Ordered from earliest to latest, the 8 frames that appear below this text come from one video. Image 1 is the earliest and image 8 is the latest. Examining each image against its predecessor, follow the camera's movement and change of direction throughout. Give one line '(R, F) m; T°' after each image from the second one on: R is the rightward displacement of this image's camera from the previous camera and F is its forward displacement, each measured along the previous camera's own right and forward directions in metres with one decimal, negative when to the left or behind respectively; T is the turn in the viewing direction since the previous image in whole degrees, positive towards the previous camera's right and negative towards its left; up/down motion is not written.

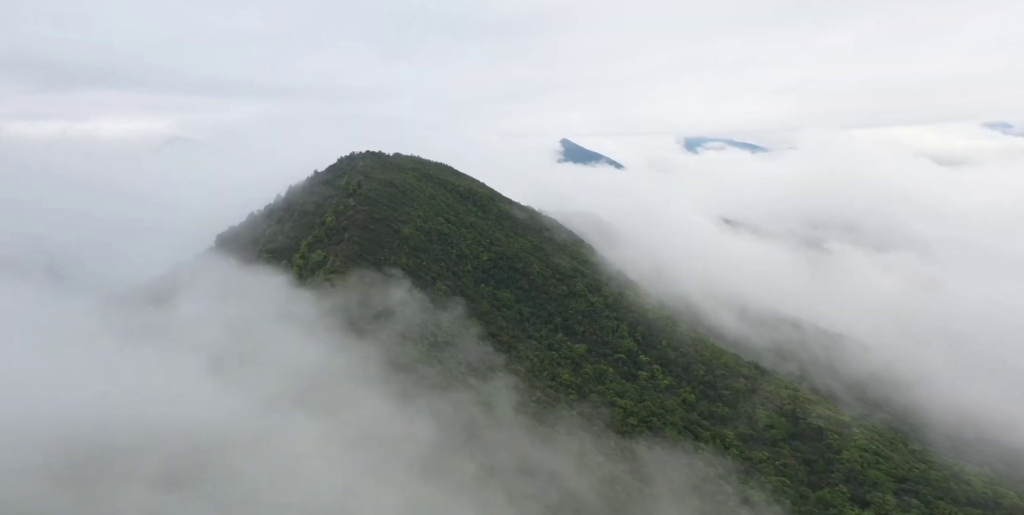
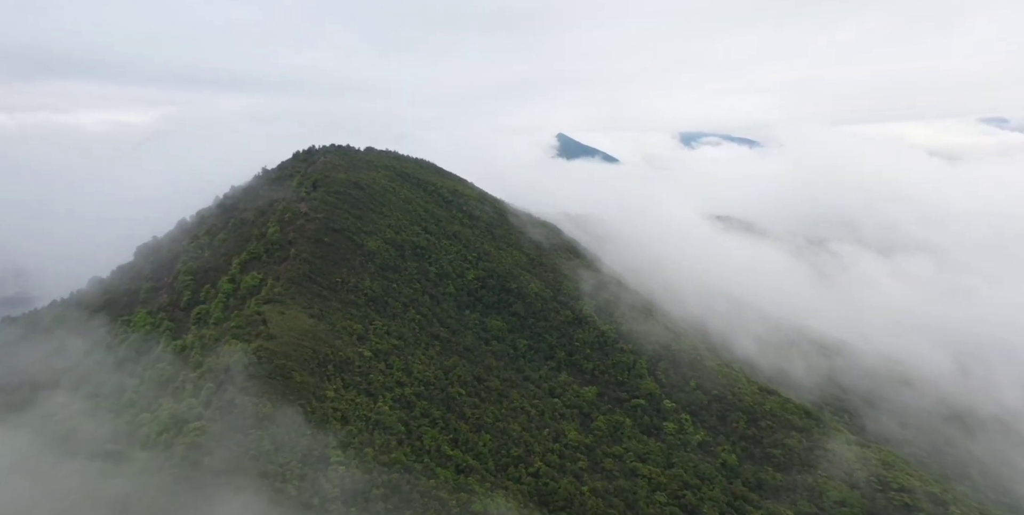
(+0.6, +14.1) m; 0°
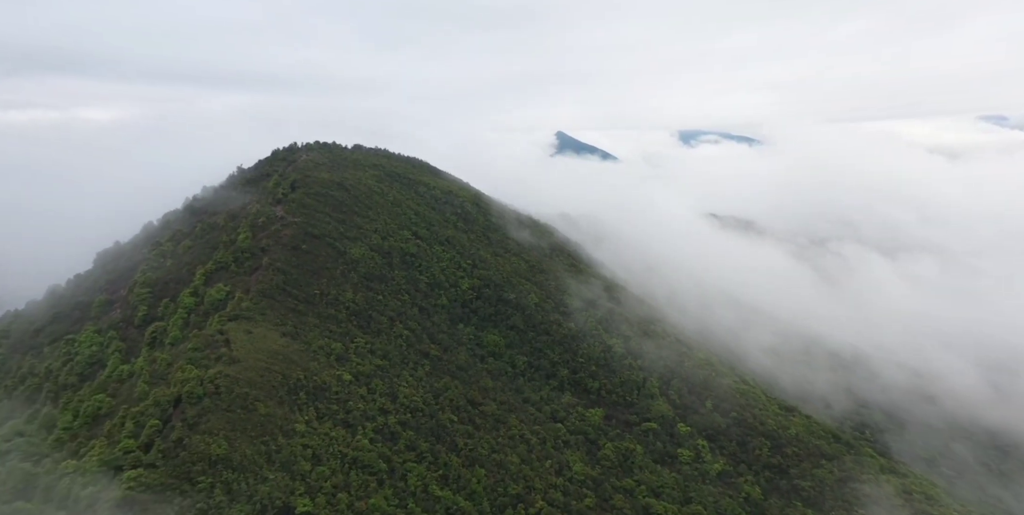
(+0.1, +5.3) m; 0°
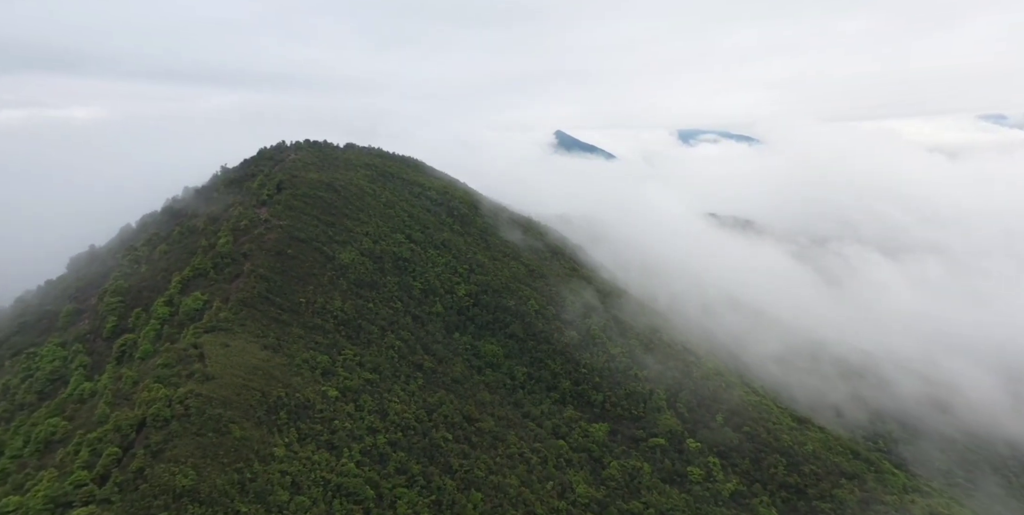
(+0.1, +3.0) m; 0°
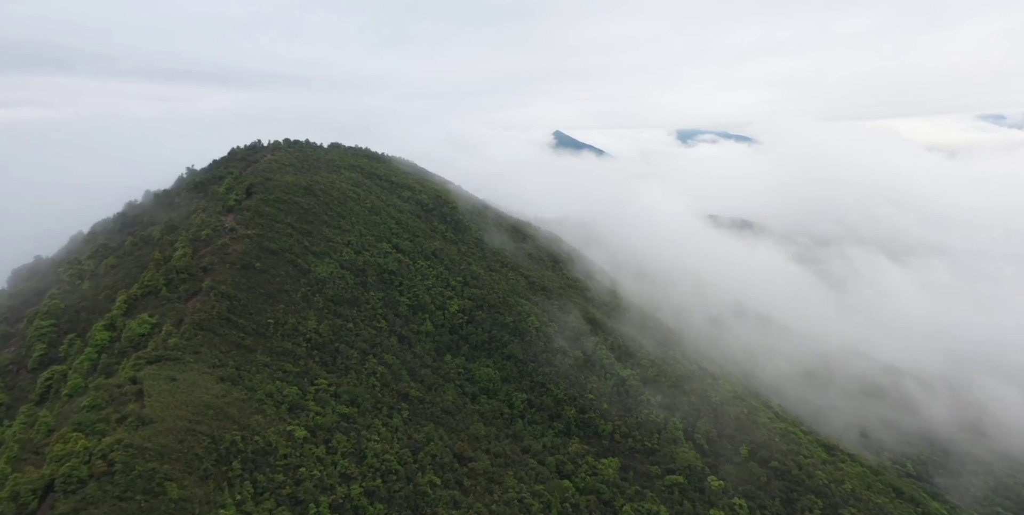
(+0.1, +5.5) m; 0°
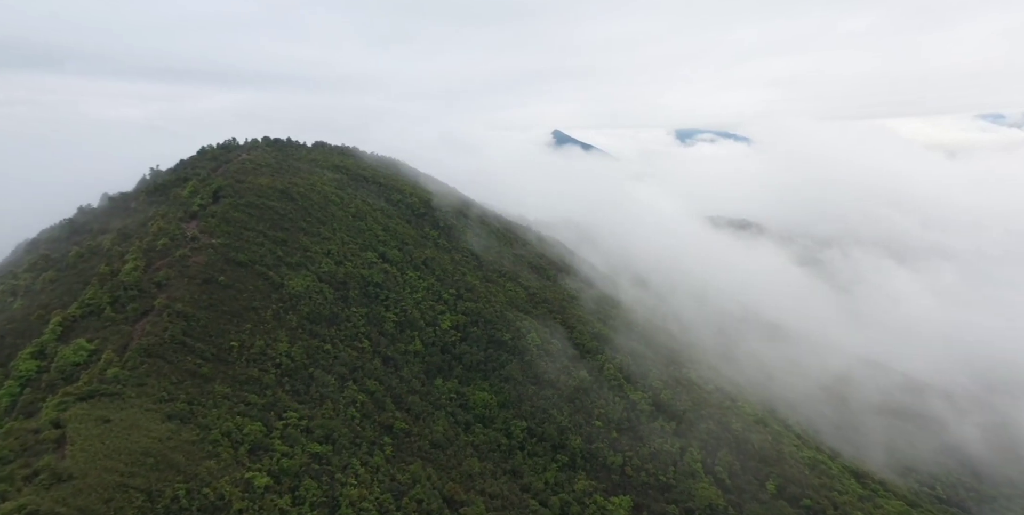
(+0.1, +4.8) m; 0°
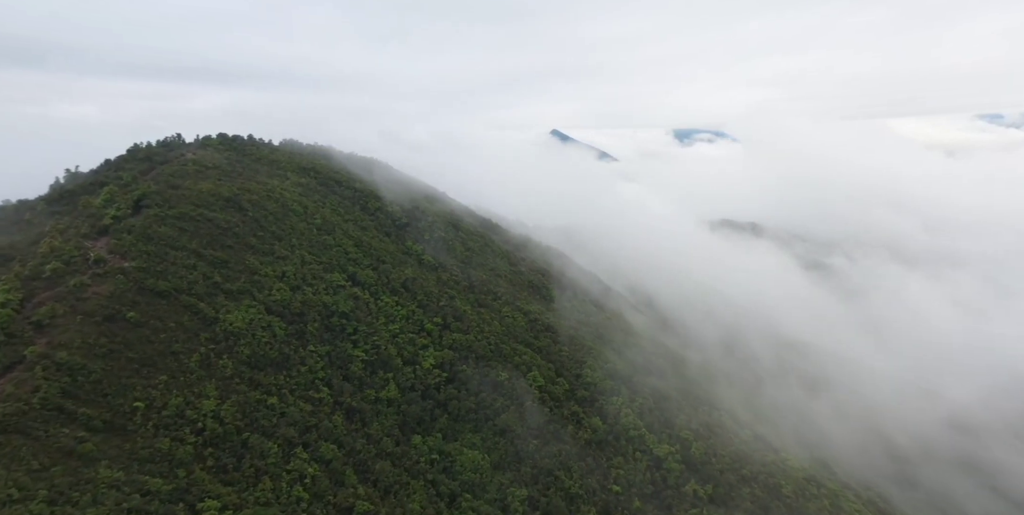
(+0.1, +8.2) m; 0°
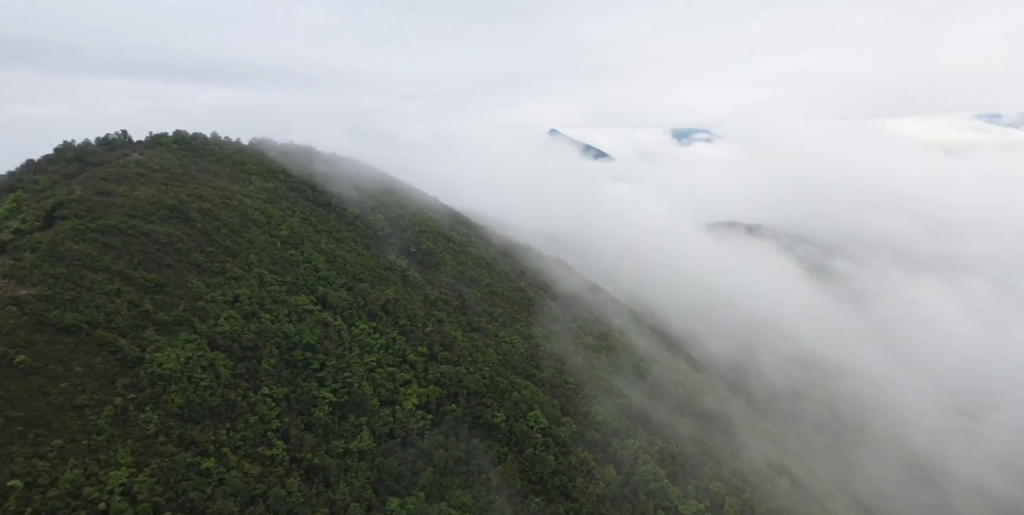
(+0.1, +5.9) m; 0°
